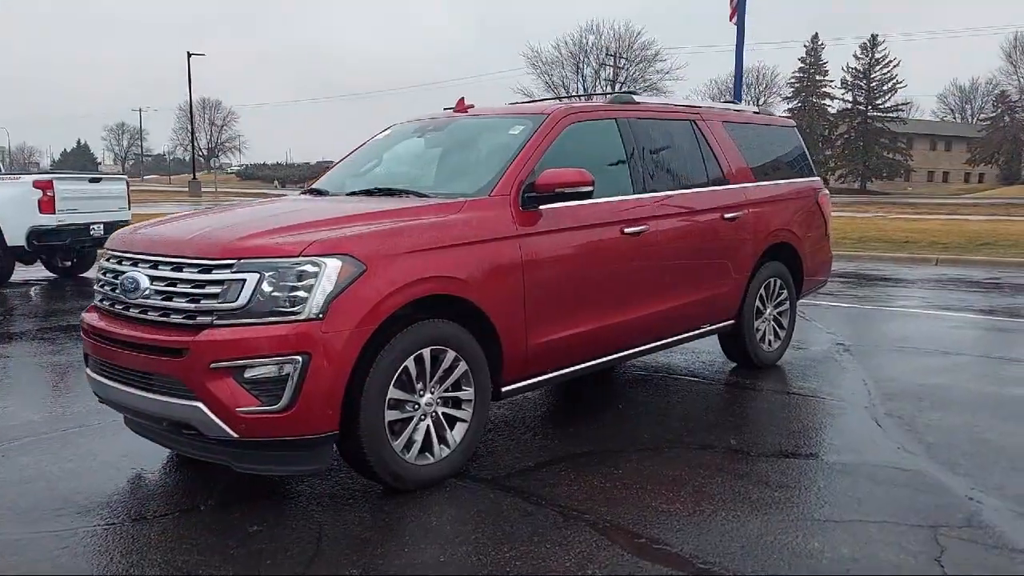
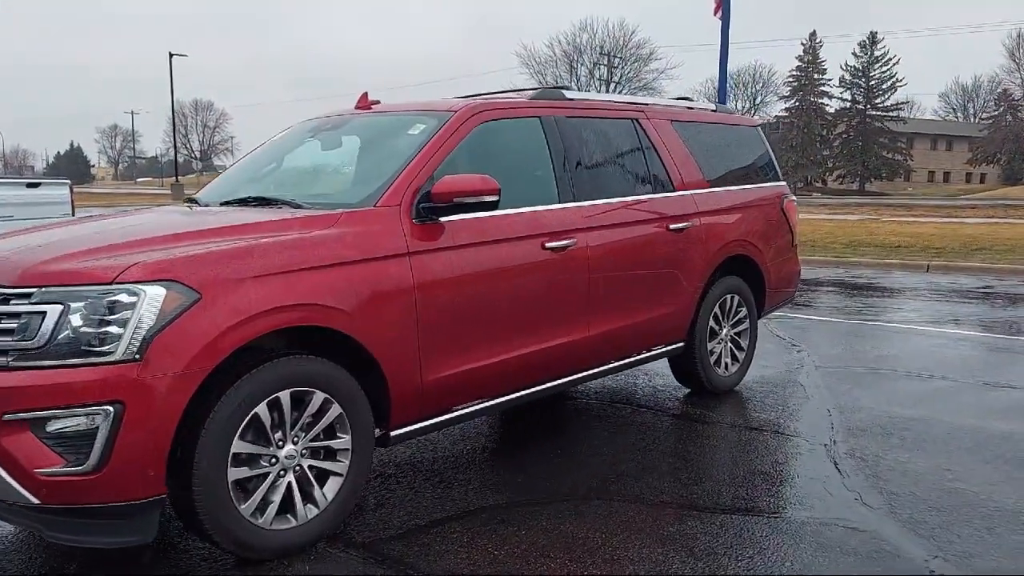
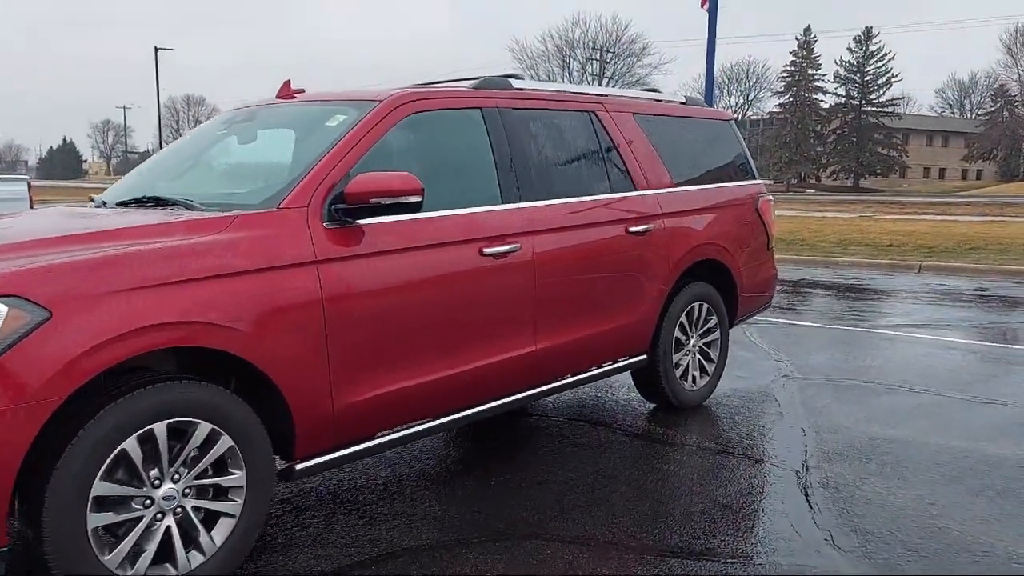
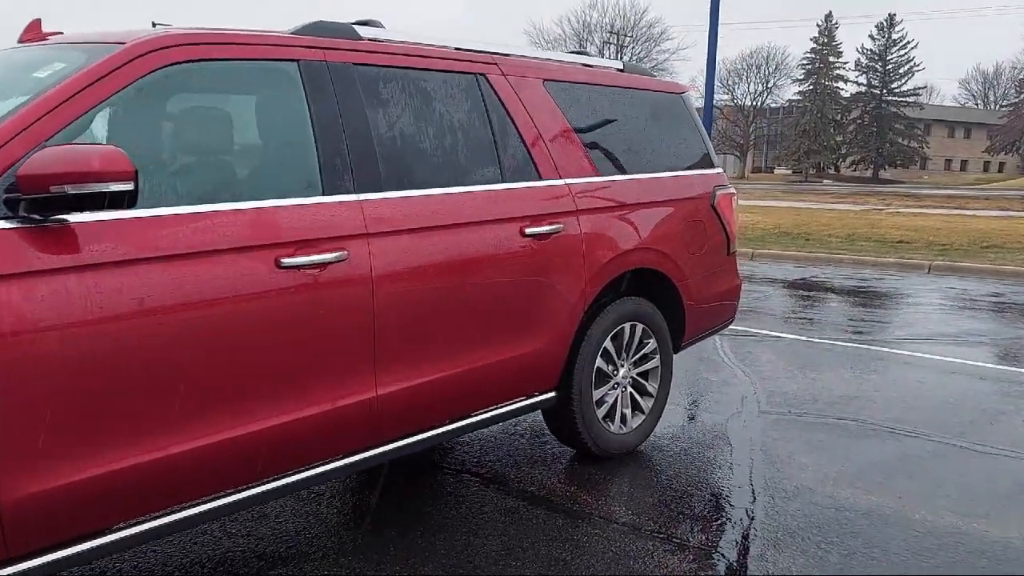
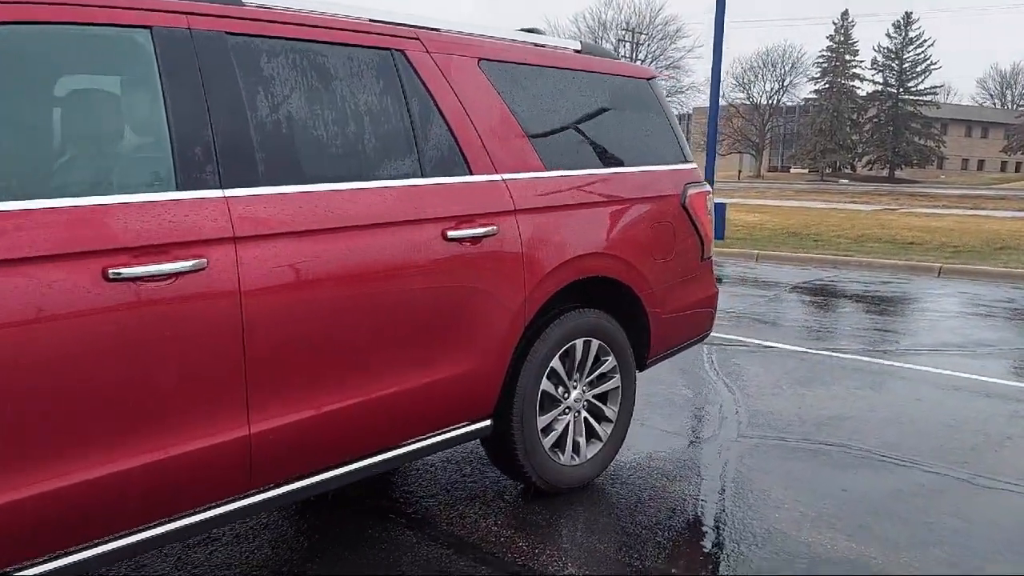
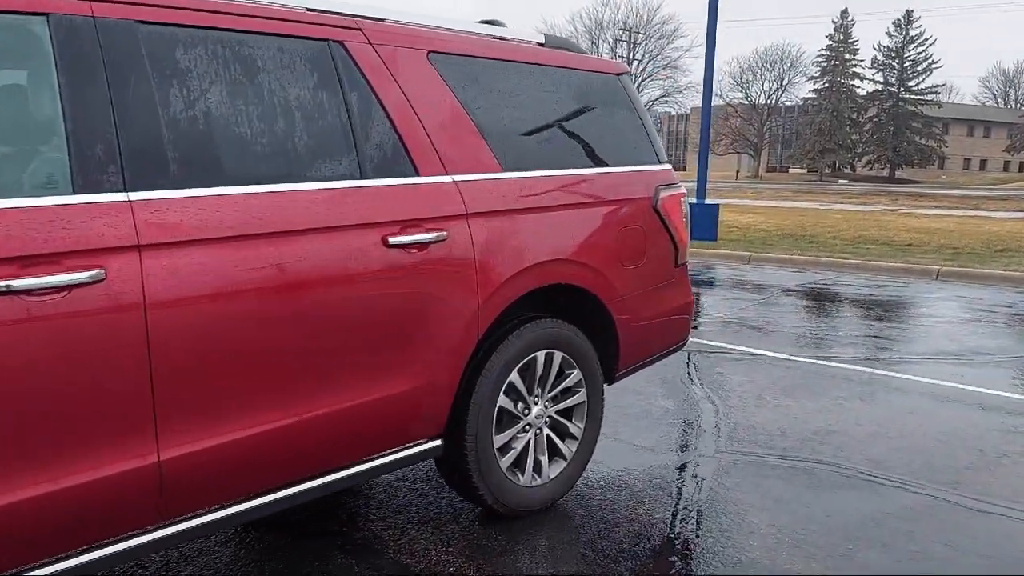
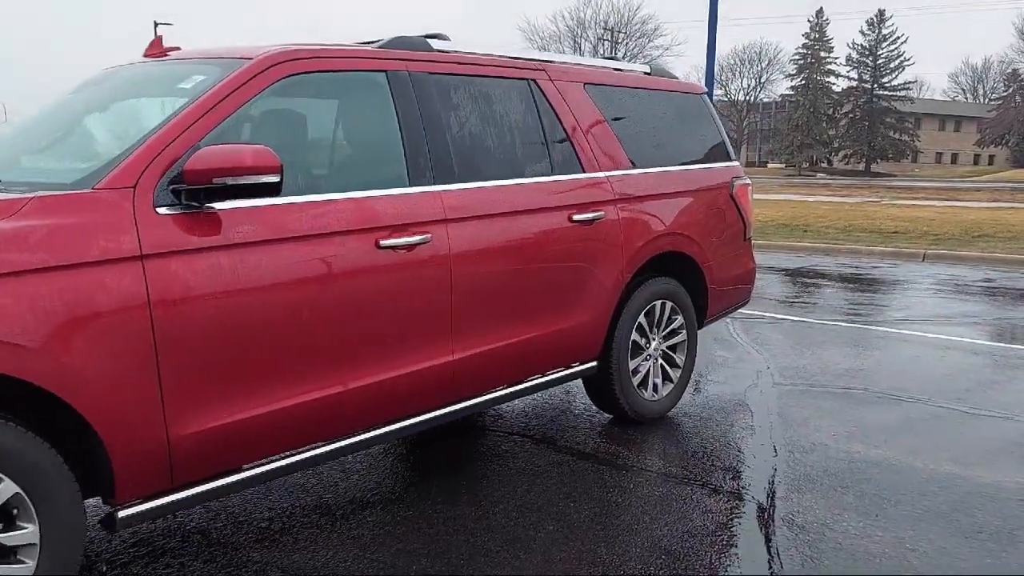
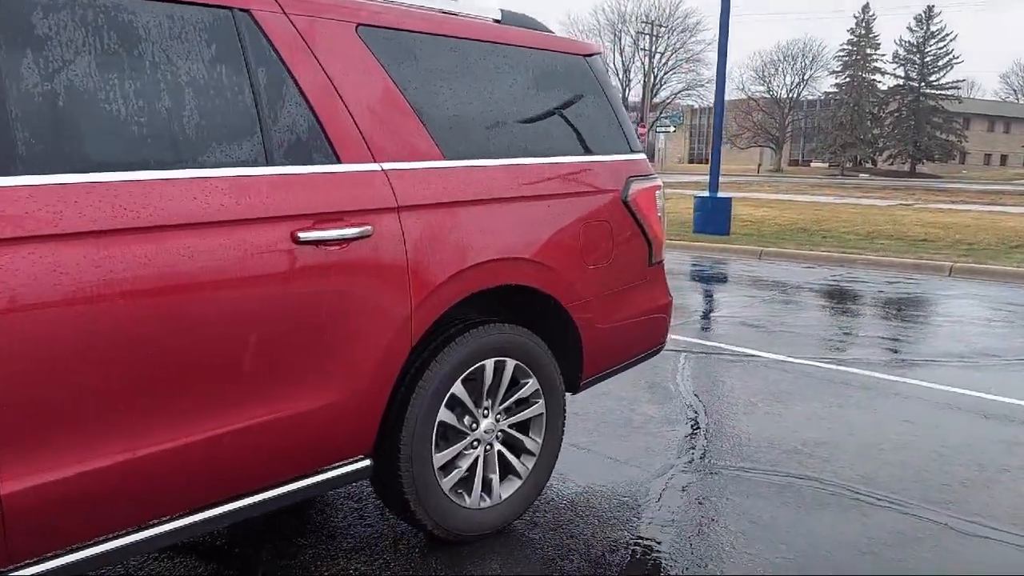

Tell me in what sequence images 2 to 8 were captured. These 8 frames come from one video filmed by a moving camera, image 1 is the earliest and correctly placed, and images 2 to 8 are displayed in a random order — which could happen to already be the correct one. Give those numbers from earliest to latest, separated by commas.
2, 3, 7, 4, 5, 6, 8
